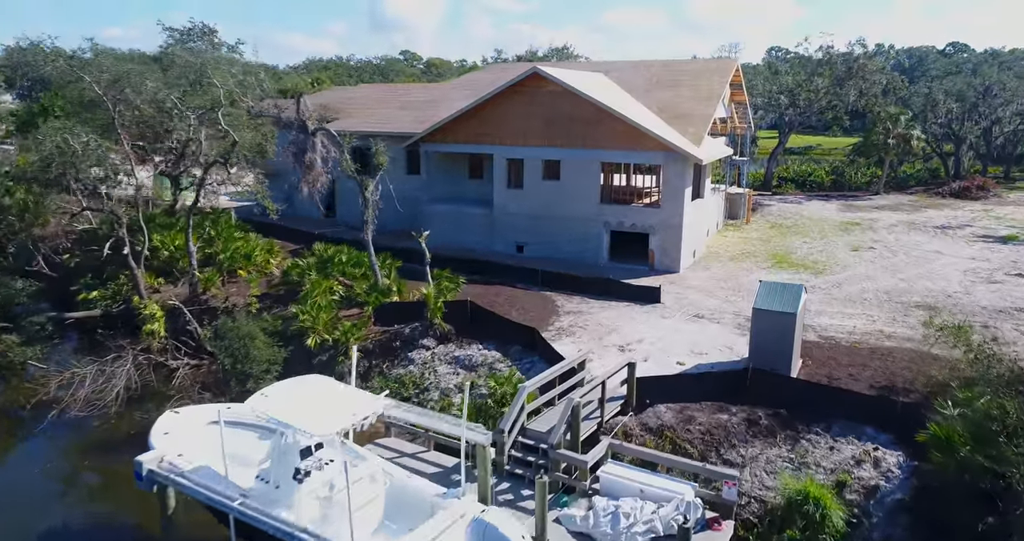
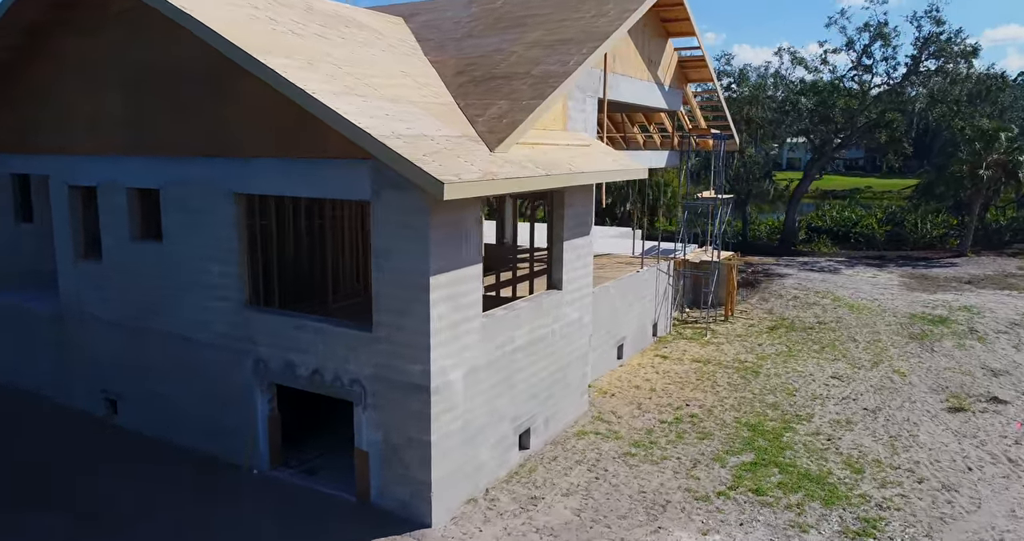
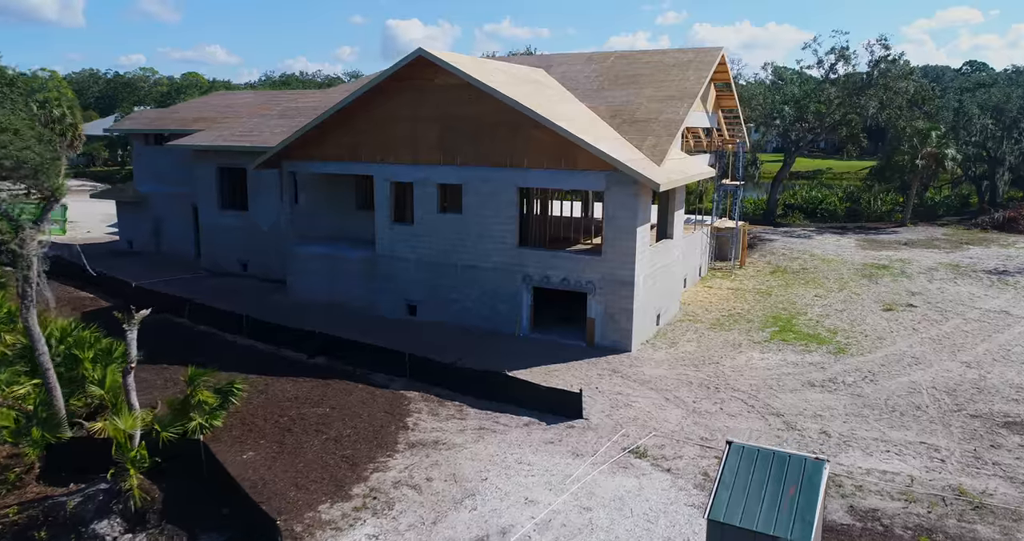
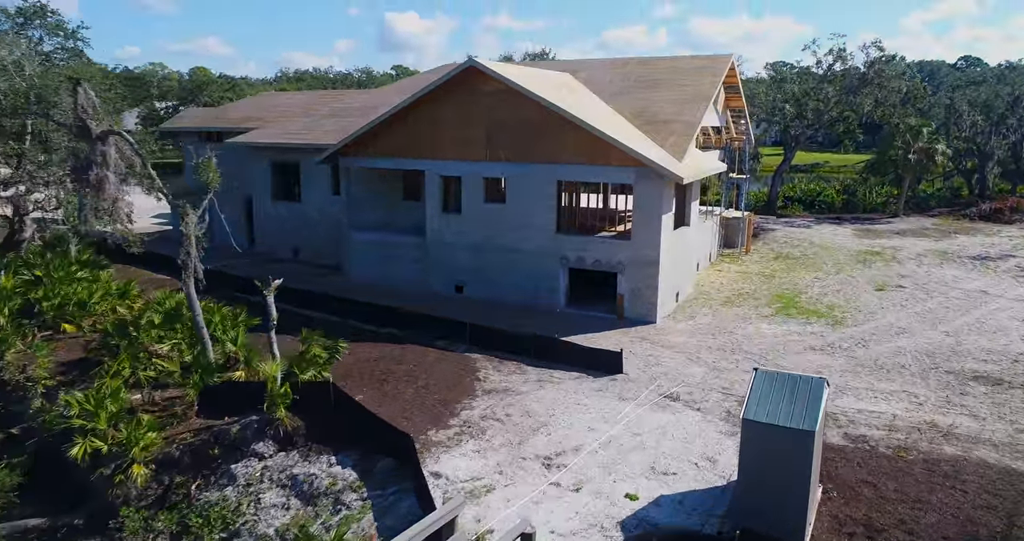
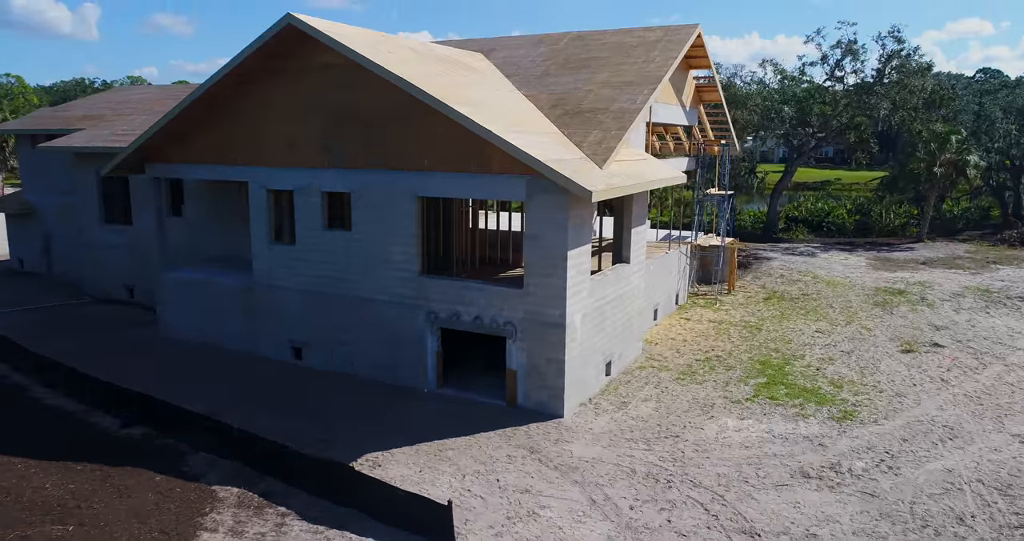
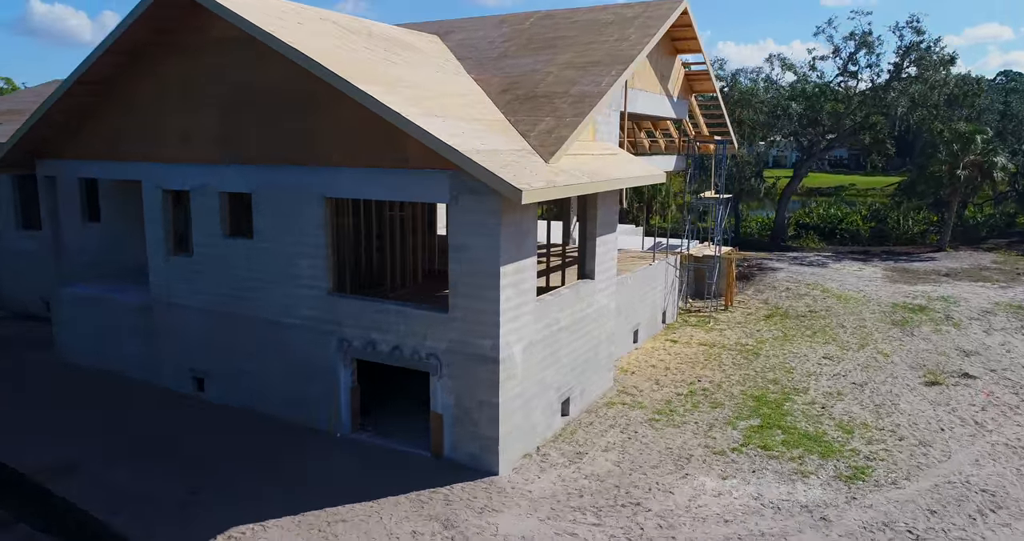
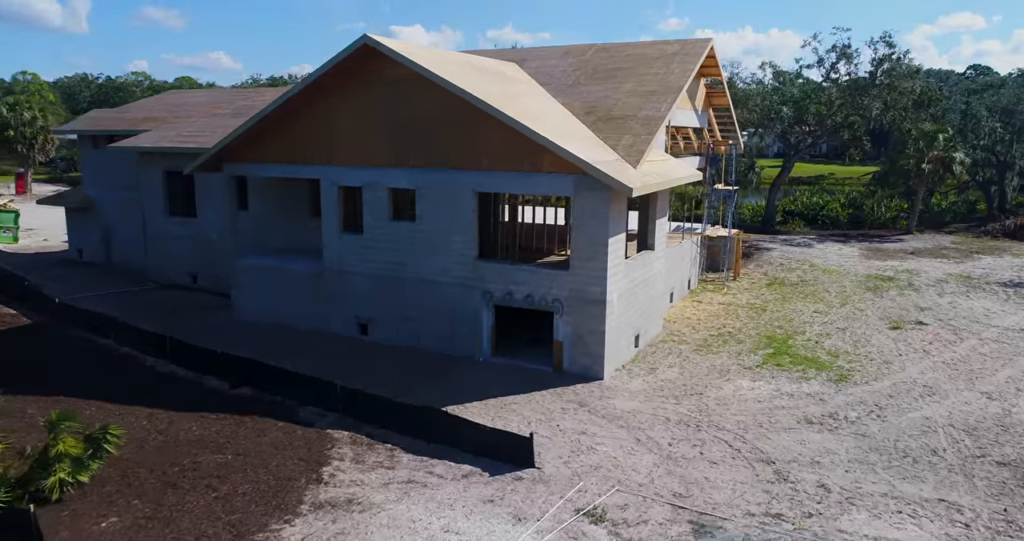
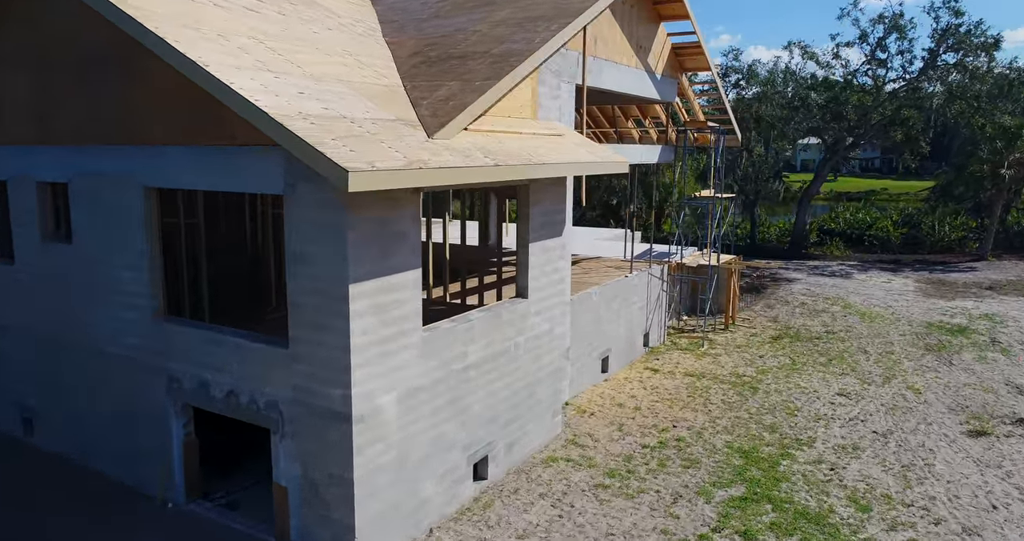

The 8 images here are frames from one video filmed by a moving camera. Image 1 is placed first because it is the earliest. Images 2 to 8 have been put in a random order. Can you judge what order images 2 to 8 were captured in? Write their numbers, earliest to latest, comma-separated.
4, 3, 7, 5, 6, 2, 8
